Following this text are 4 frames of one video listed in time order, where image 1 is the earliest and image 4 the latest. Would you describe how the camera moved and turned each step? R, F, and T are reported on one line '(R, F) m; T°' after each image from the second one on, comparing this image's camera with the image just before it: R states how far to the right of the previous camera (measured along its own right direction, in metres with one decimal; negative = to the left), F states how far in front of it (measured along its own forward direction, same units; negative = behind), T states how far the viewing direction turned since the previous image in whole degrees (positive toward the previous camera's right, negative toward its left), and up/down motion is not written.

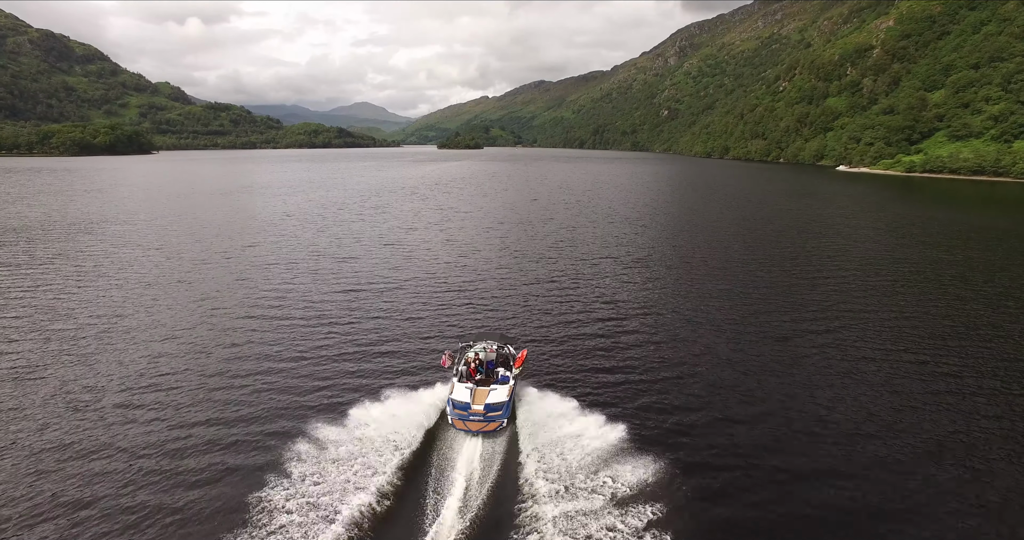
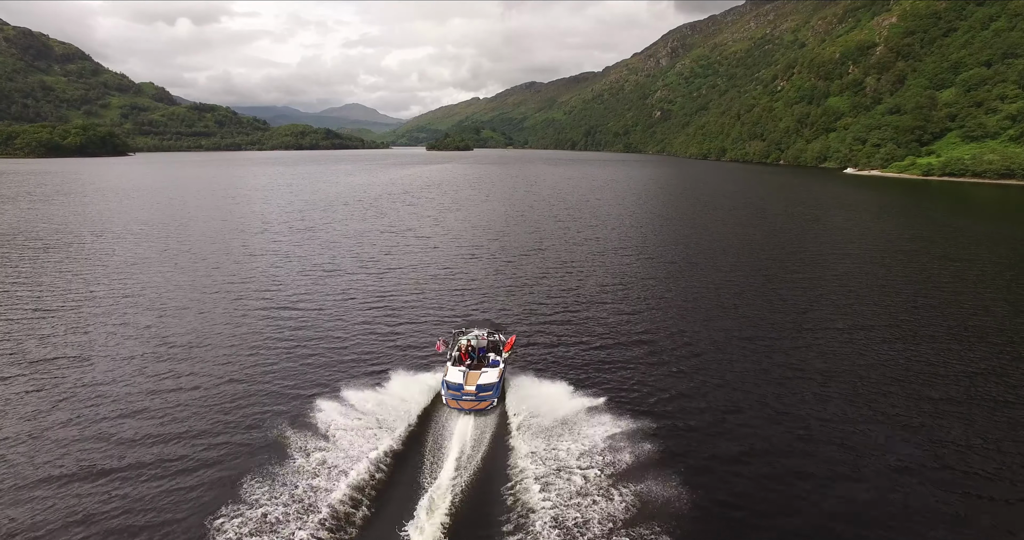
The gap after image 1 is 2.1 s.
(+0.7, +6.7) m; +1°
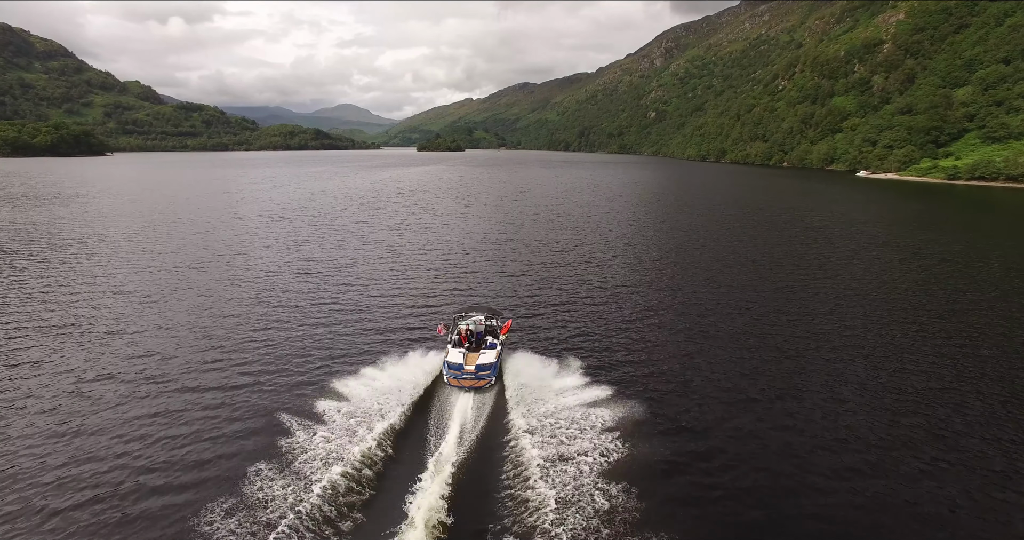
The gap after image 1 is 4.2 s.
(+0.5, +6.8) m; +1°
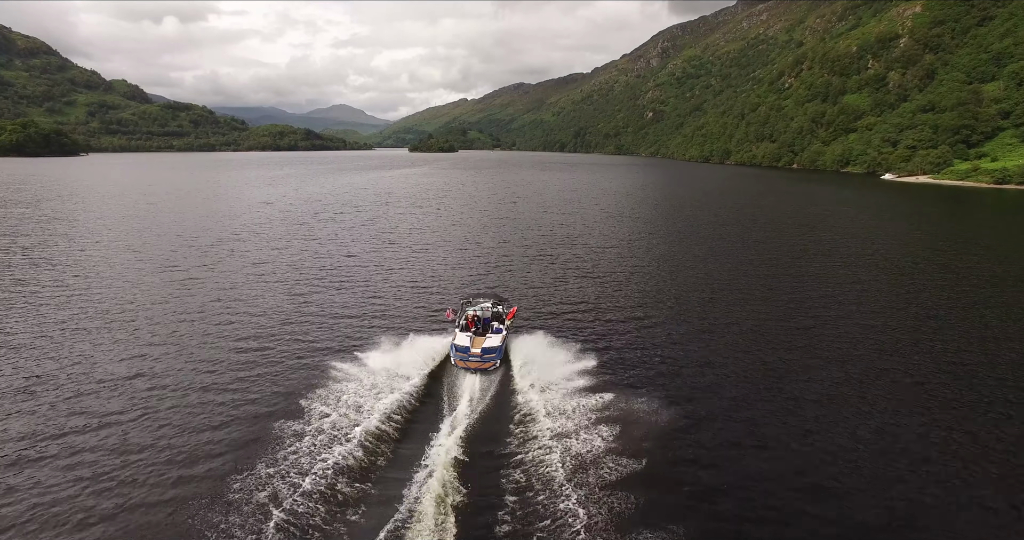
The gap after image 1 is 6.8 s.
(+0.7, +8.7) m; +1°
